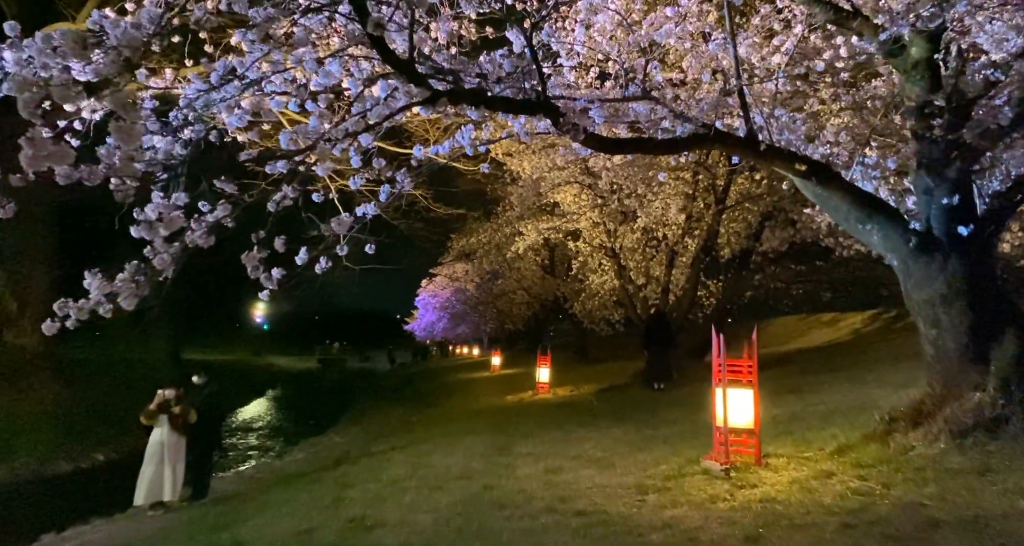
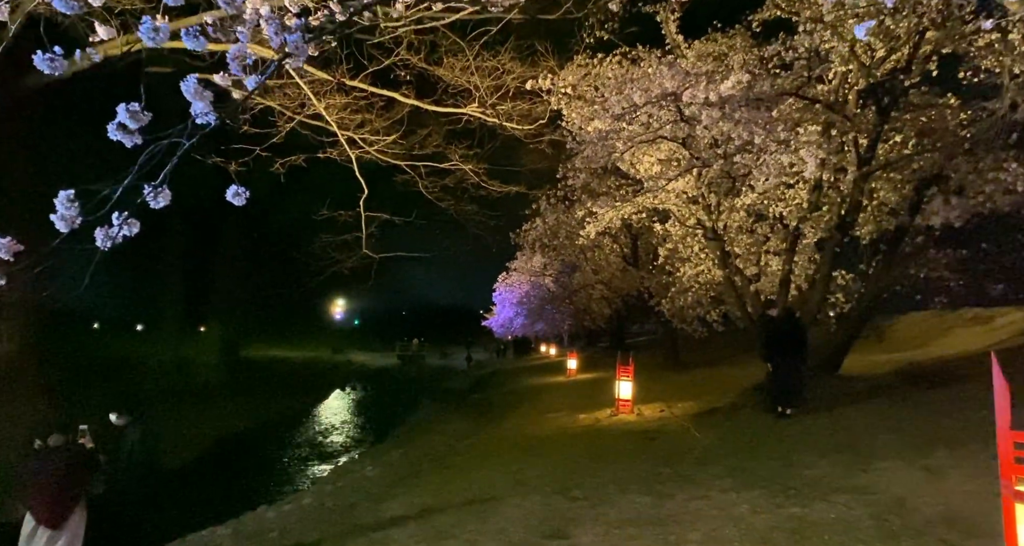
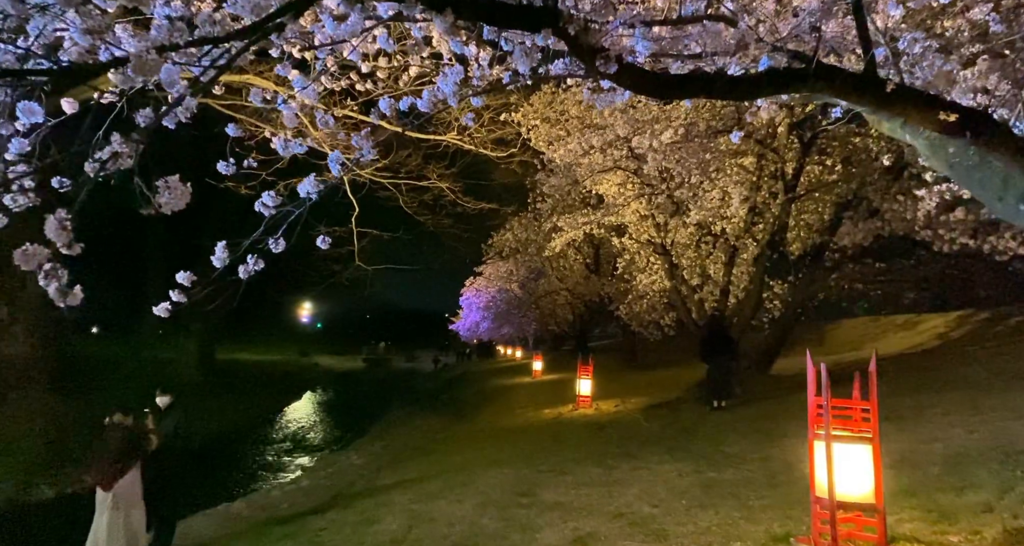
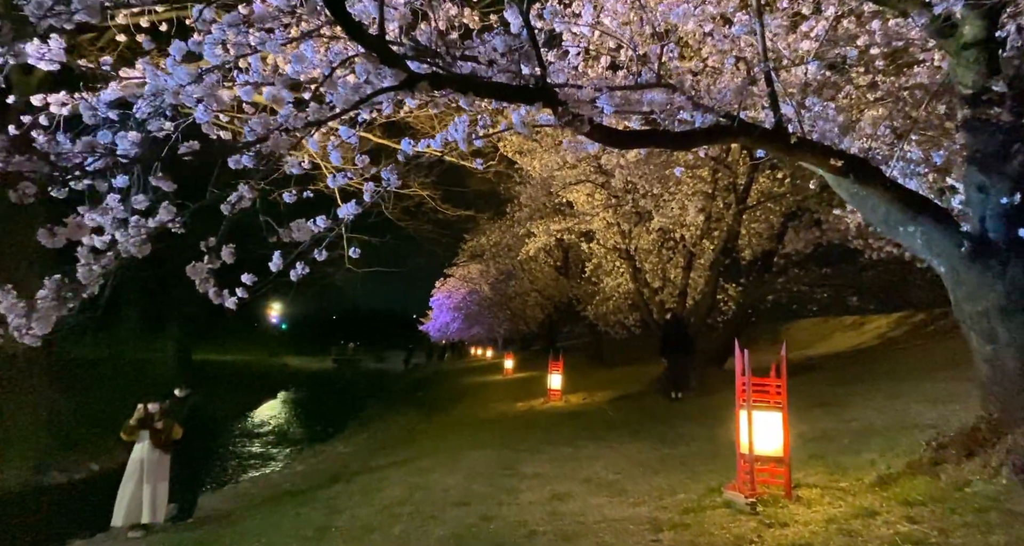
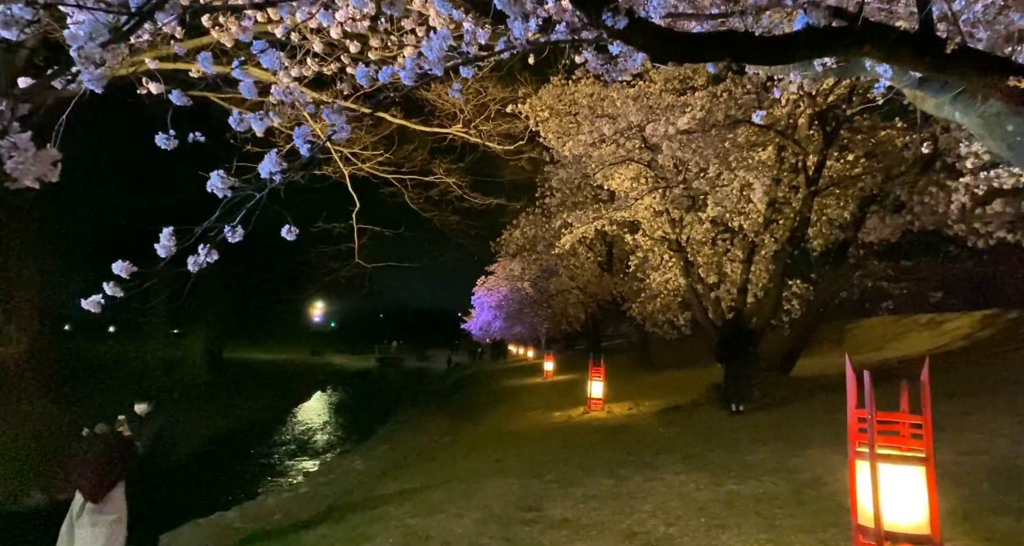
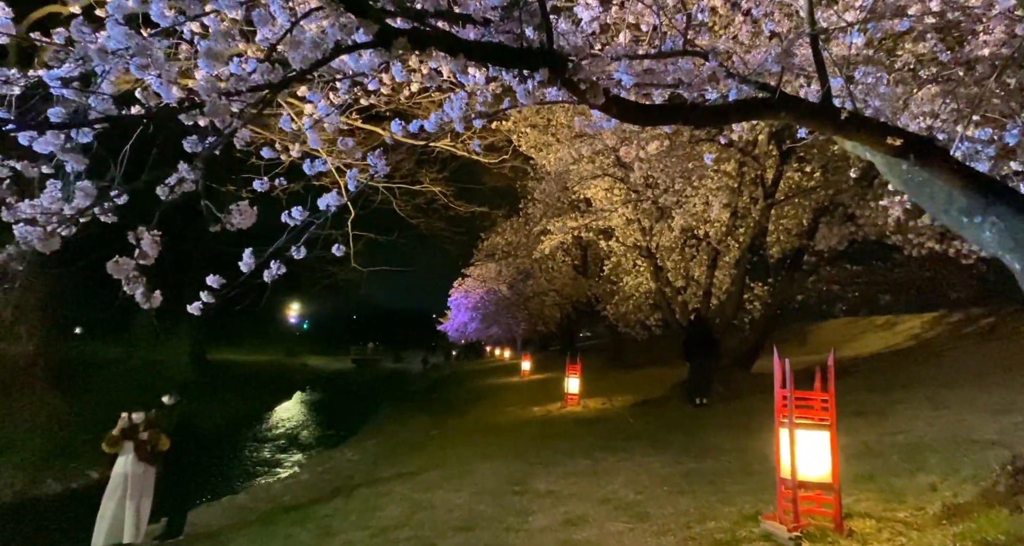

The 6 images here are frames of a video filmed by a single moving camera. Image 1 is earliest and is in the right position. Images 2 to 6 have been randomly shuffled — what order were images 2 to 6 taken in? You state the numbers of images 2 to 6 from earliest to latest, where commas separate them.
4, 6, 3, 5, 2
